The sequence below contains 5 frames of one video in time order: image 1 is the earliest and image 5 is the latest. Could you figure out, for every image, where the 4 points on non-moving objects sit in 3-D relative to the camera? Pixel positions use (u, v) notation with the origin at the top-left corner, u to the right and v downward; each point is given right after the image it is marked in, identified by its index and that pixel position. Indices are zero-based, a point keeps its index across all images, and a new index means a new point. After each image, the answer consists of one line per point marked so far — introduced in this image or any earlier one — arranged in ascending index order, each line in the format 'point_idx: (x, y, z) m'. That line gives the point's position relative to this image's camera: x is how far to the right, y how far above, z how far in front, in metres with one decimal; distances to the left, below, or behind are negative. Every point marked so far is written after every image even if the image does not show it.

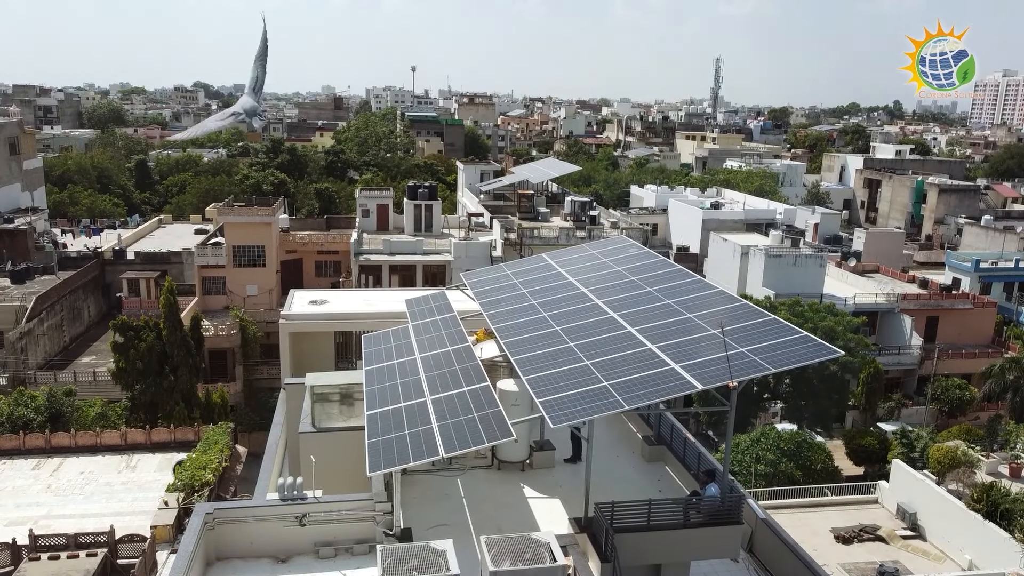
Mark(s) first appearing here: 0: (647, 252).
0: (+2.9, +0.7, +17.2) m
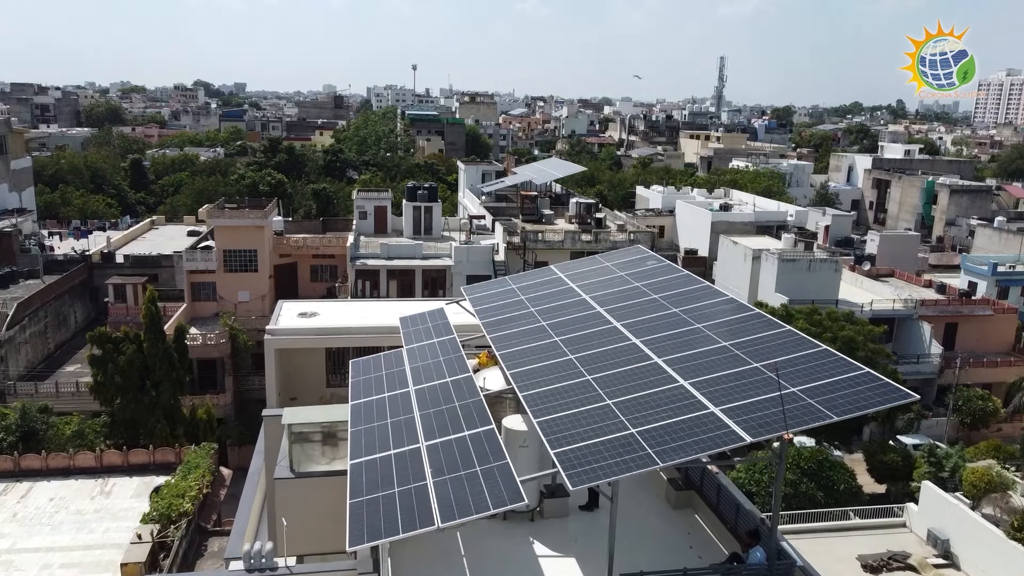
0: (+3.0, +0.4, +15.5) m
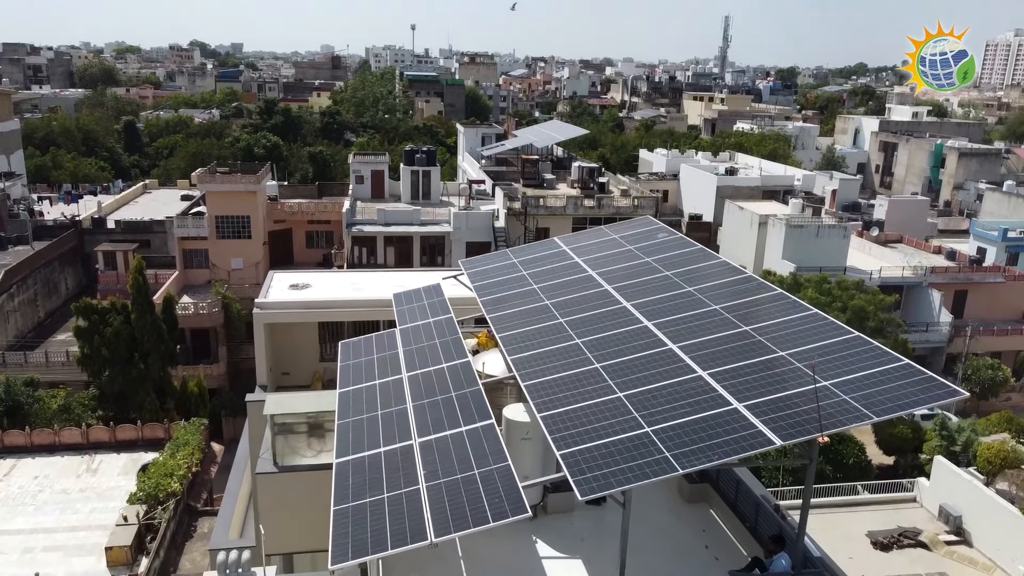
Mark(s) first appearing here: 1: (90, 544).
0: (+3.0, +0.8, +14.4) m
1: (-9.5, -5.7, +18.2) m
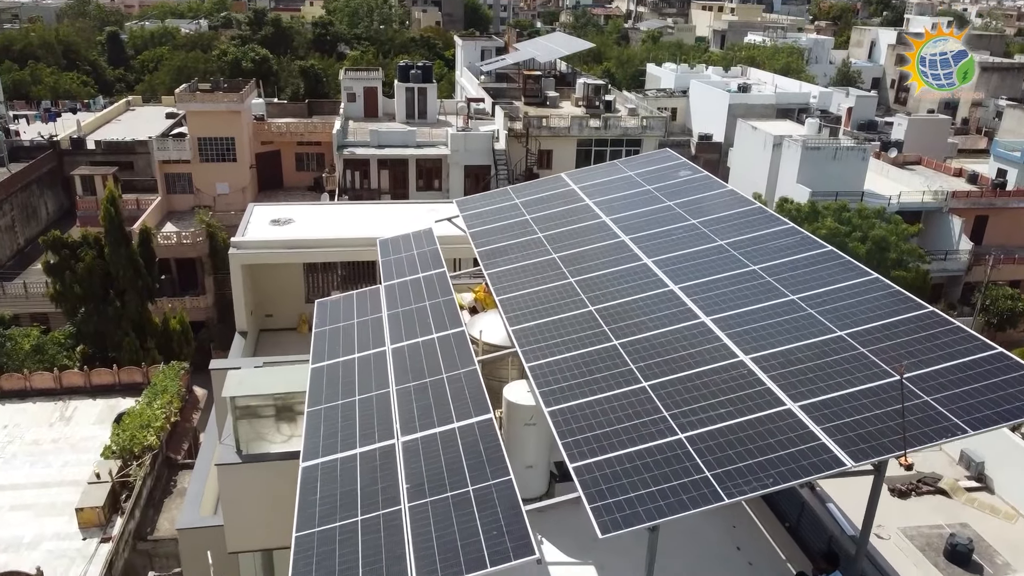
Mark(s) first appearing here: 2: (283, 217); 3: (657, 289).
0: (+3.0, +1.6, +12.6) m
1: (-9.4, -4.5, +17.0) m
2: (-5.6, +1.7, +19.9) m
3: (+1.7, 0.0, +9.6) m
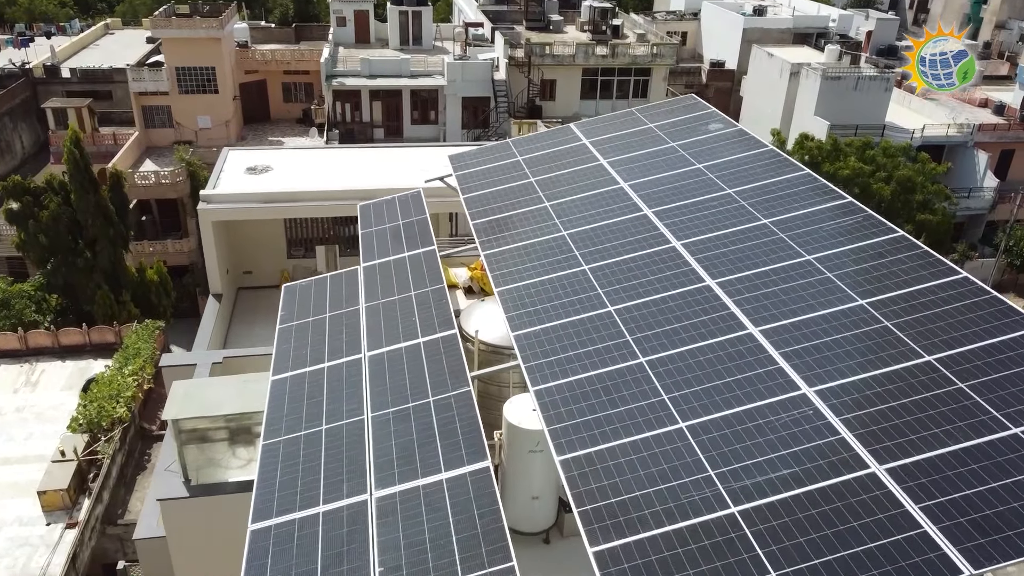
0: (+3.1, +1.9, +10.7) m
1: (-9.4, -3.7, +15.7) m
2: (-5.6, +2.7, +18.0) m
3: (+1.7, 0.0, +7.9) m
